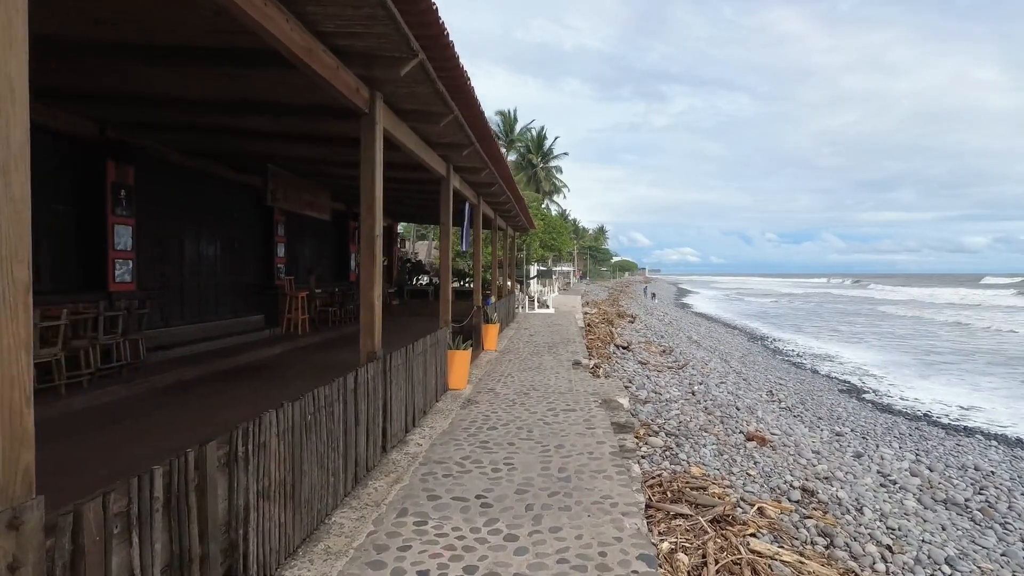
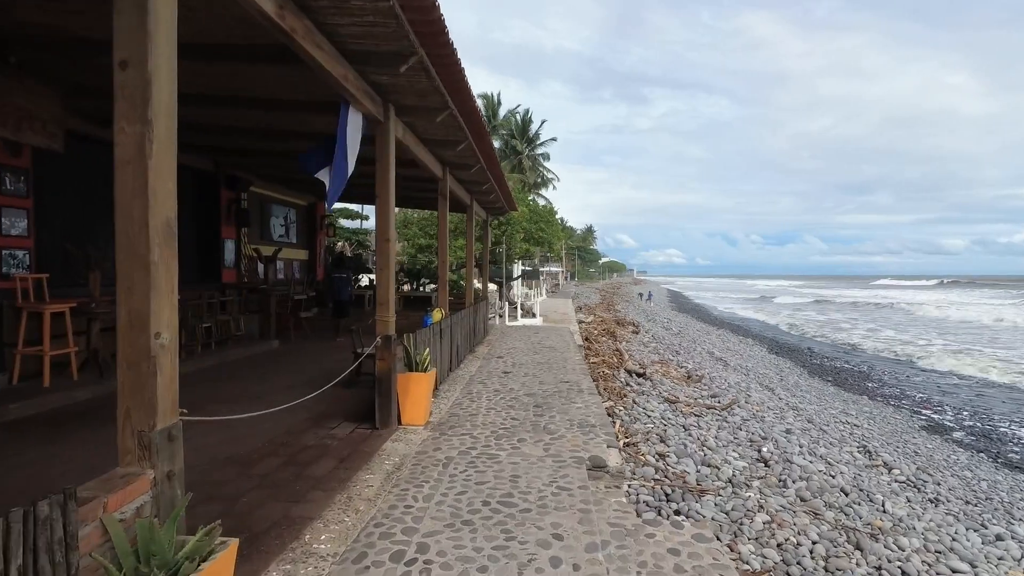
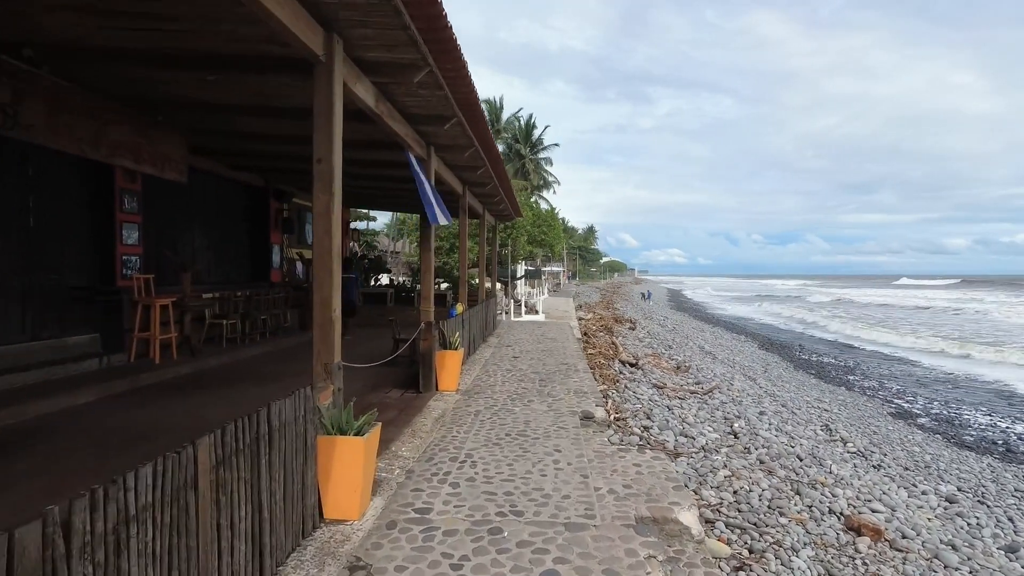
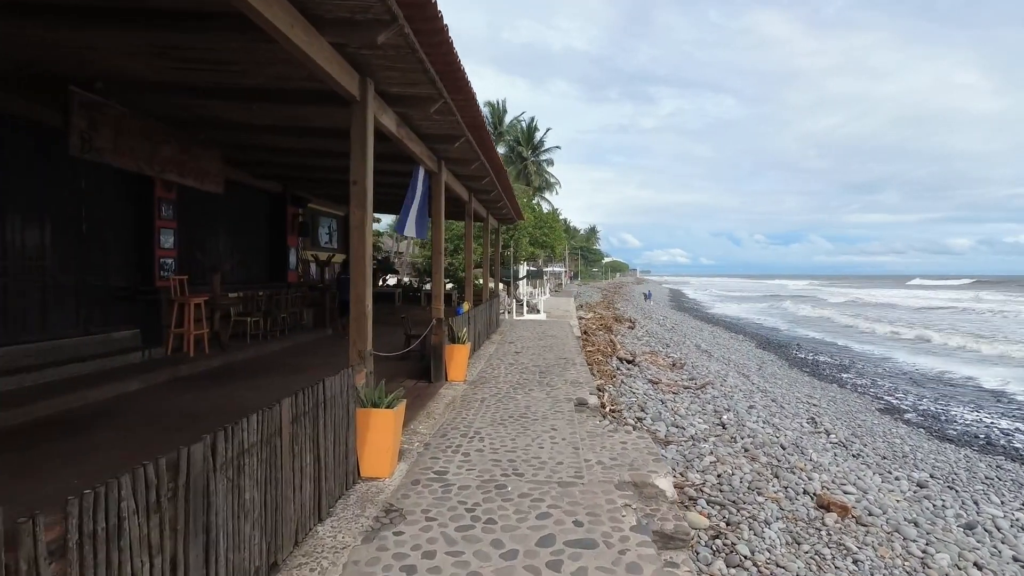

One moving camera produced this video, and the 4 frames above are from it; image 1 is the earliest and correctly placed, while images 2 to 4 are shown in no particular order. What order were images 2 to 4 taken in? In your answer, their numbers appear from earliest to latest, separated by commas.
4, 3, 2
